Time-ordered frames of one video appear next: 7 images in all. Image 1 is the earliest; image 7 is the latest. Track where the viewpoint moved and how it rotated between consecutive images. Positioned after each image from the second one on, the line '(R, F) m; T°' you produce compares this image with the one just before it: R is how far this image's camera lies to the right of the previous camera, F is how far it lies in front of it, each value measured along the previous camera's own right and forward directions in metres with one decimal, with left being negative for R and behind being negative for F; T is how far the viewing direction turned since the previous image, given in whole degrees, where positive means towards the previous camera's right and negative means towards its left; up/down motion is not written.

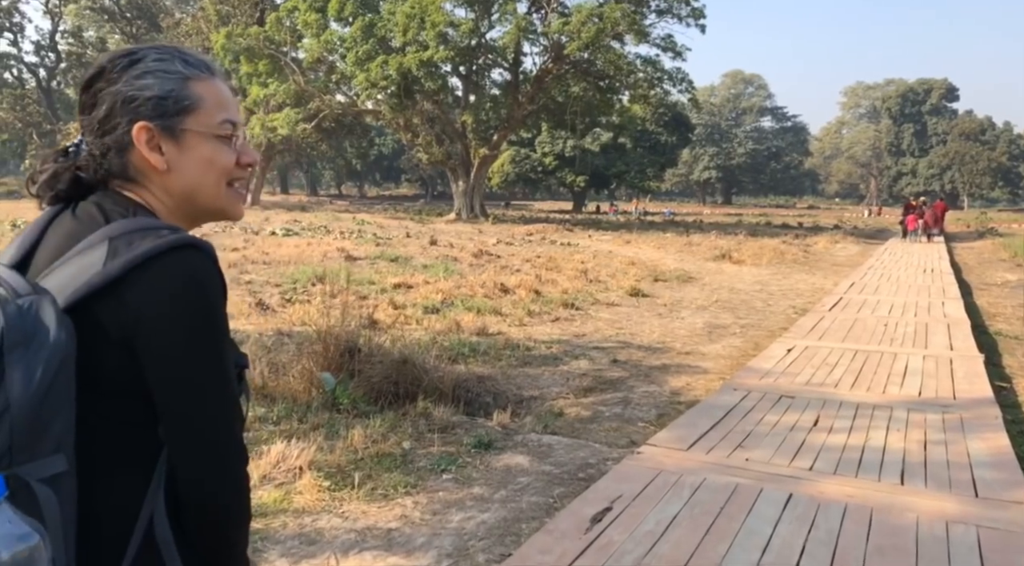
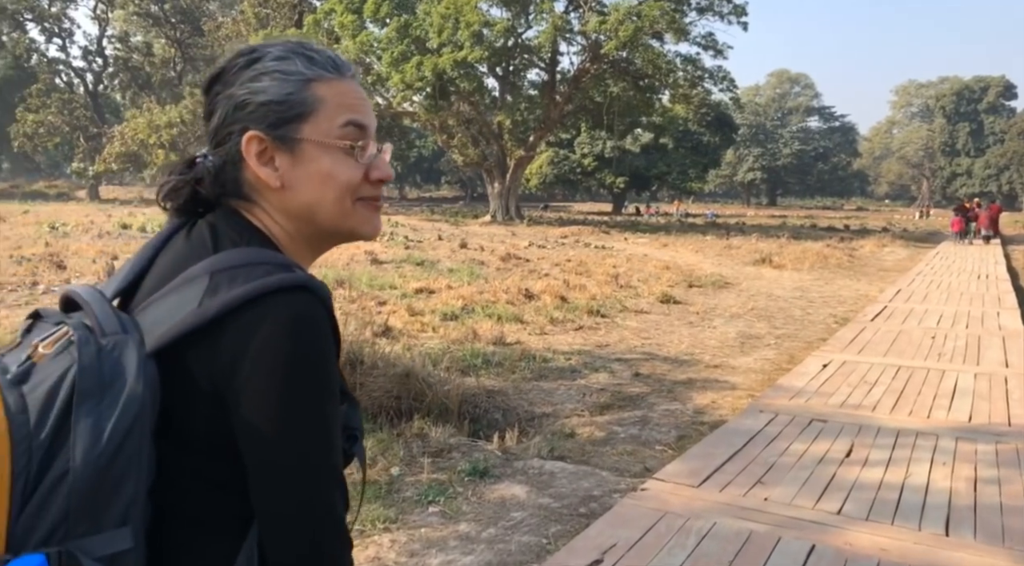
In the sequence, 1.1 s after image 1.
(+0.2, +0.4) m; -3°
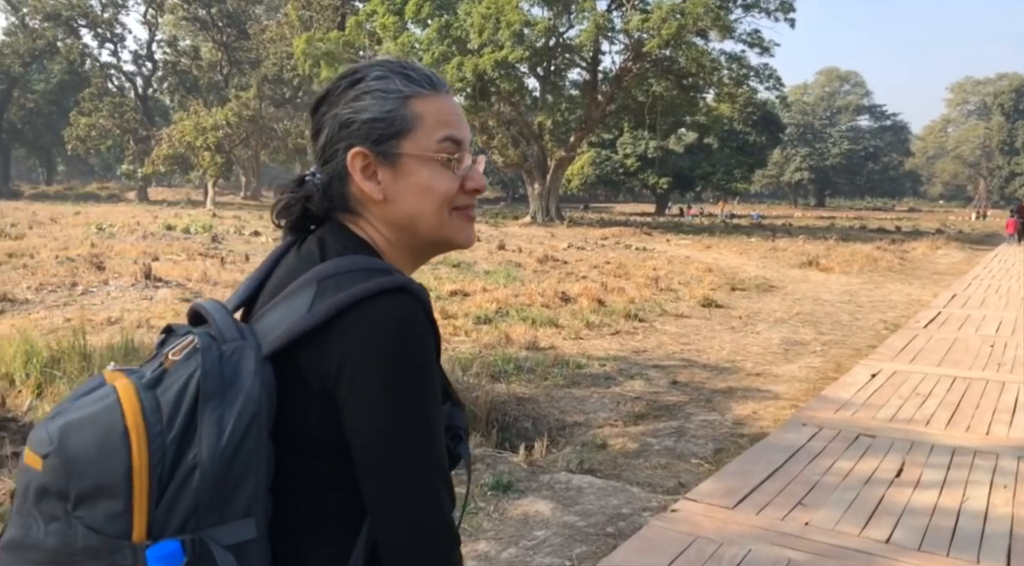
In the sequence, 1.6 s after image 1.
(+0.1, +0.2) m; -3°
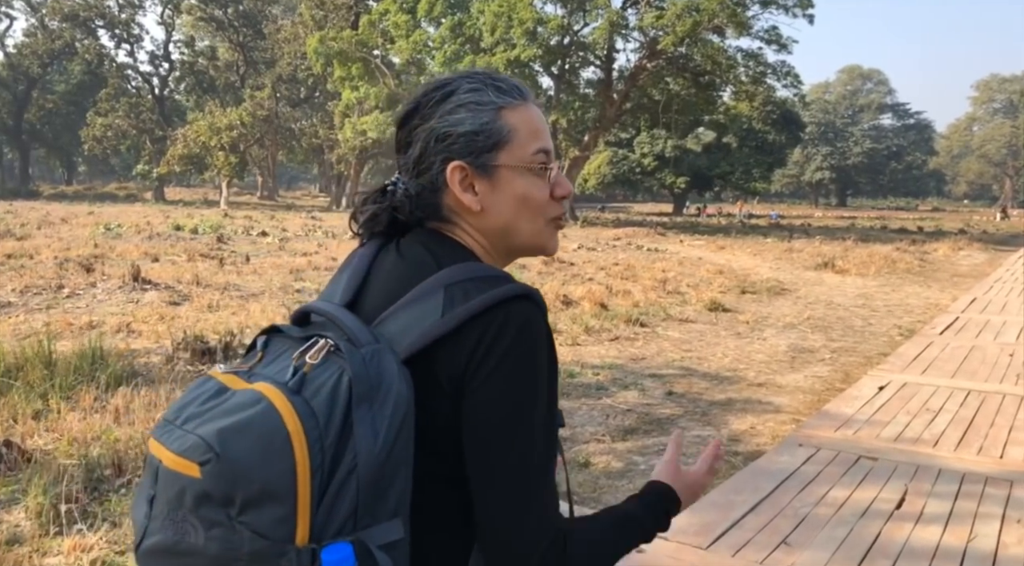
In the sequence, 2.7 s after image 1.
(+0.2, +0.3) m; -1°
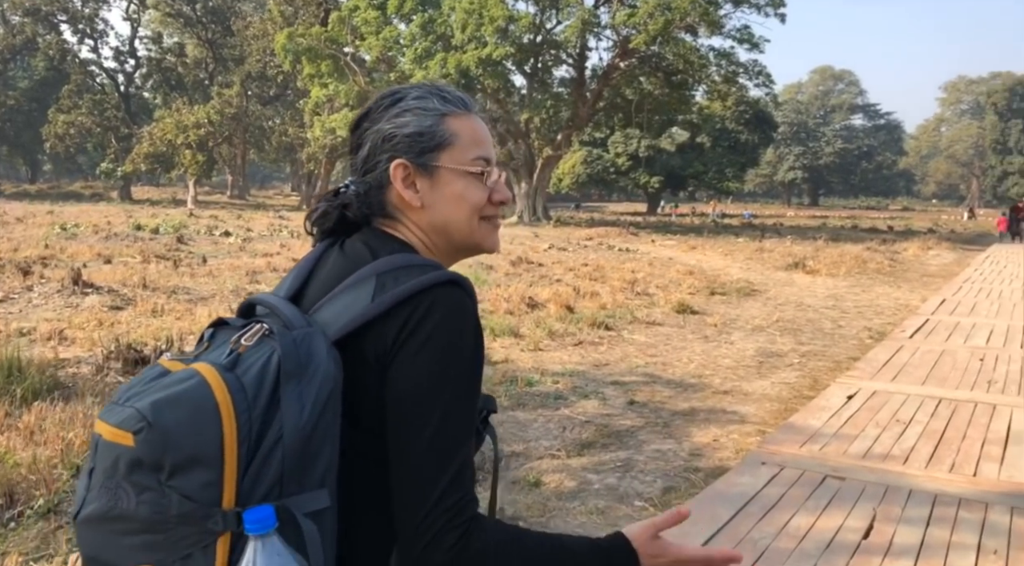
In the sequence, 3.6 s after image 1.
(+0.2, +0.3) m; +2°
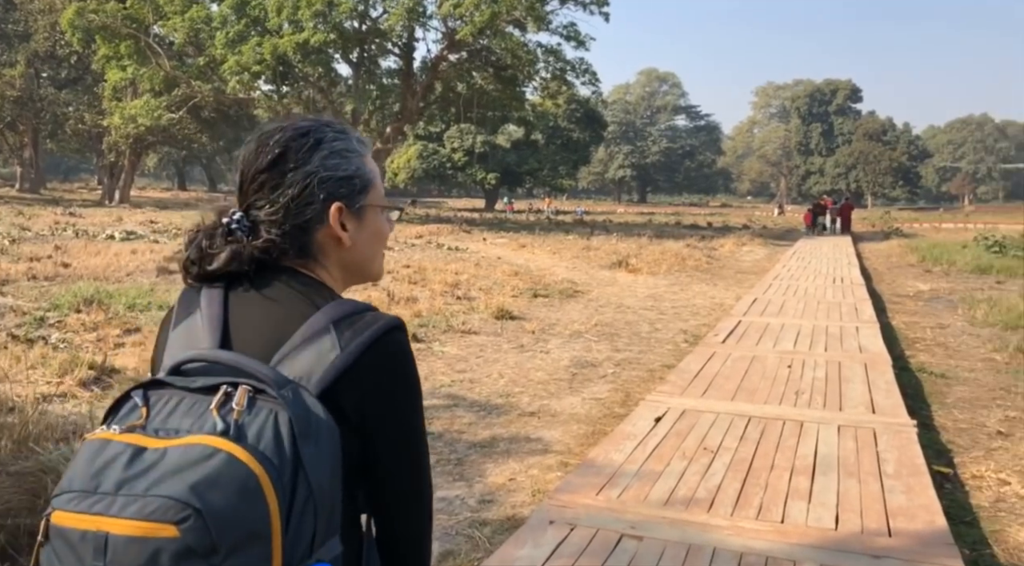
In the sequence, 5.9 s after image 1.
(+0.4, +0.7) m; +11°
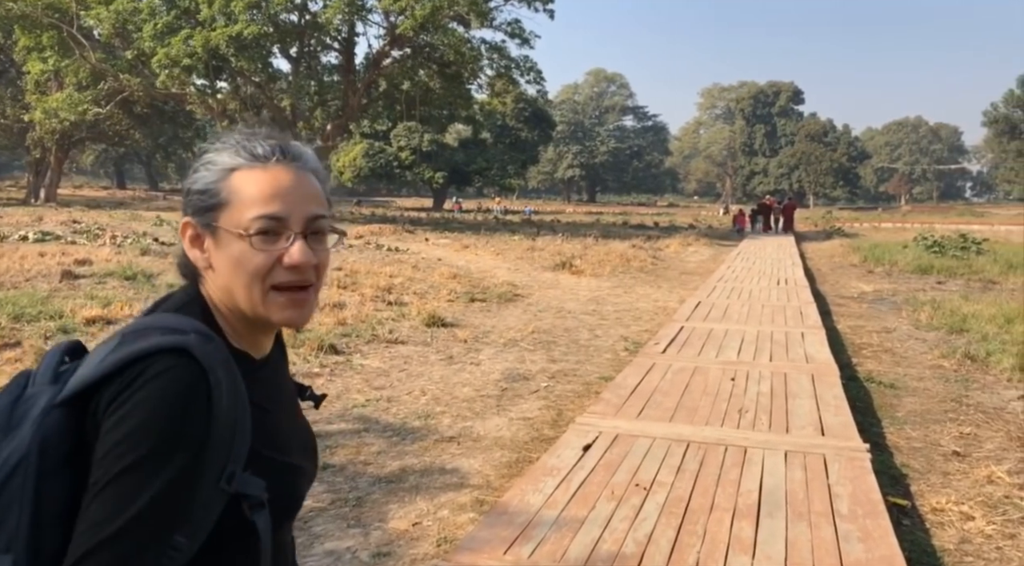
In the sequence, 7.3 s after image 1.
(+0.2, +0.6) m; +3°
